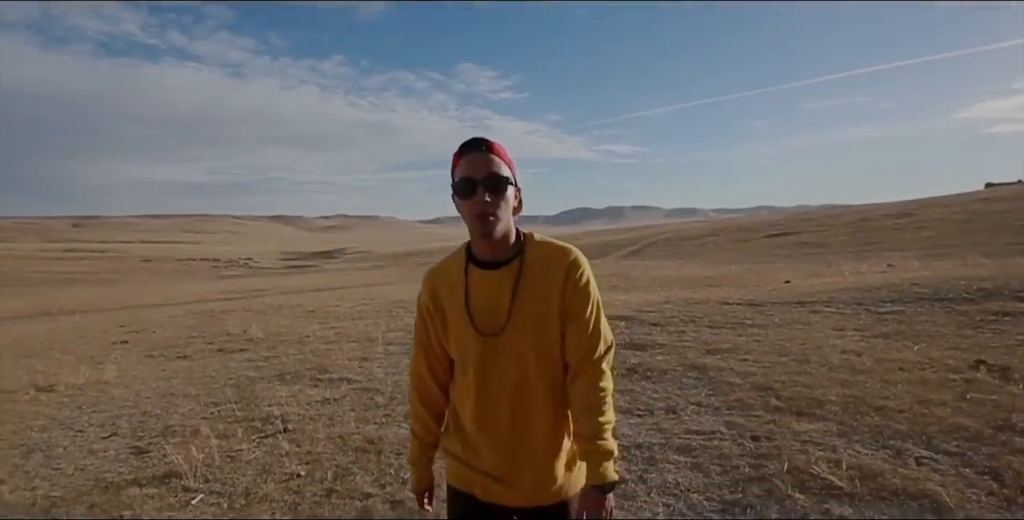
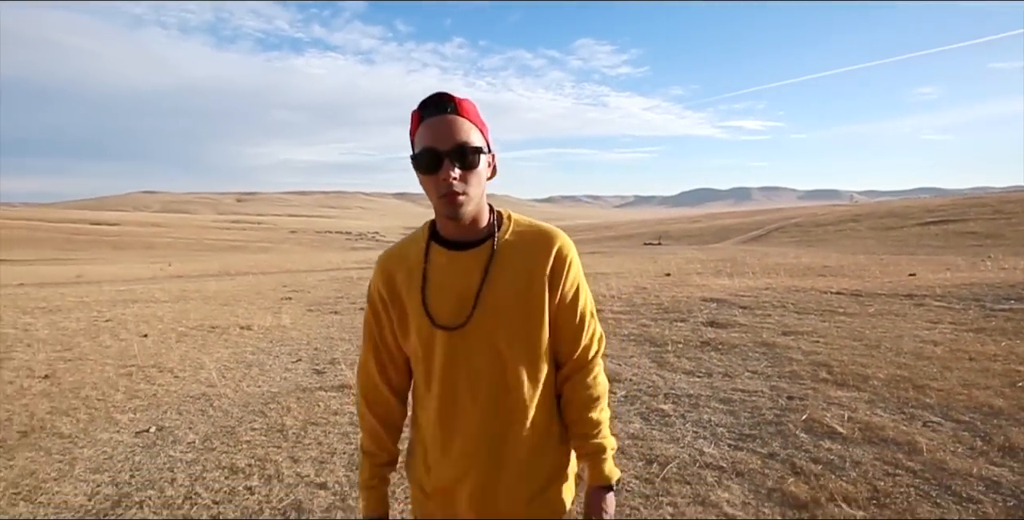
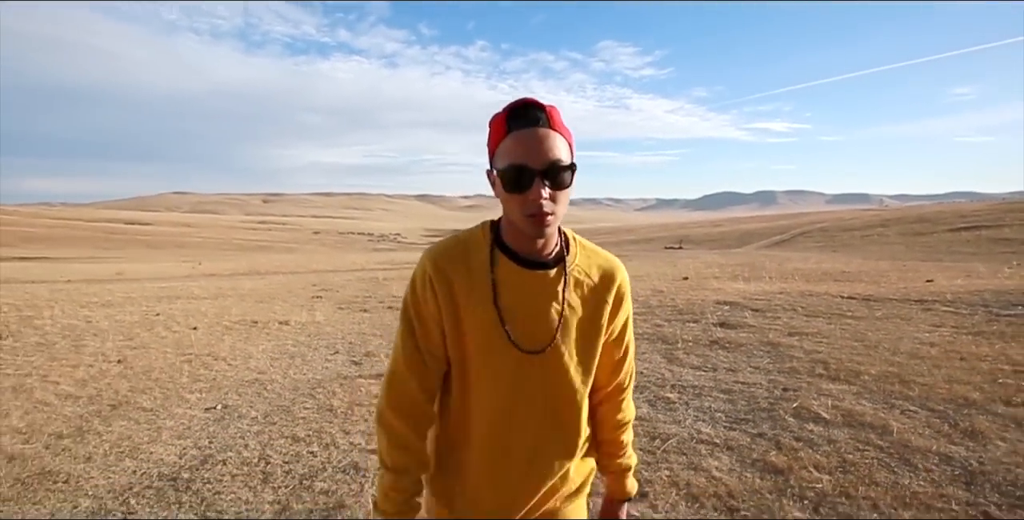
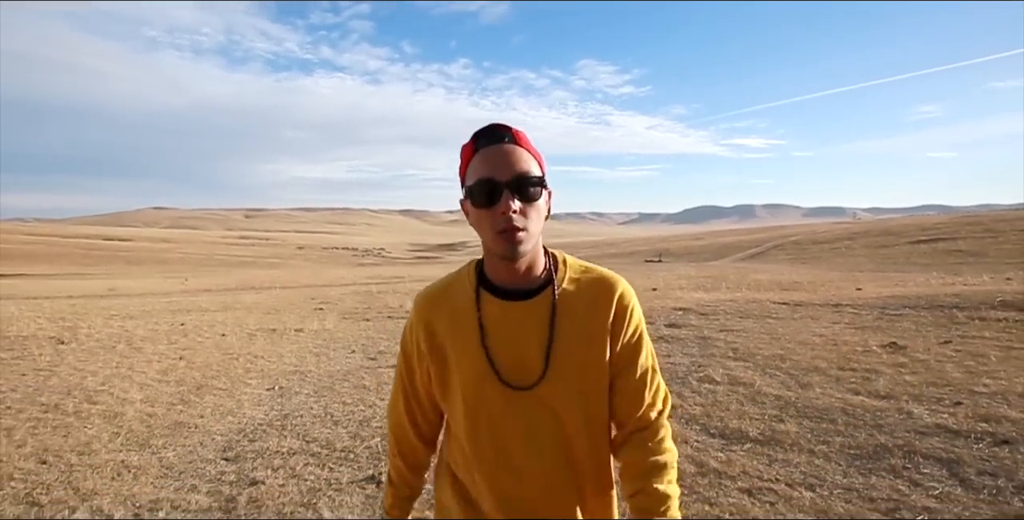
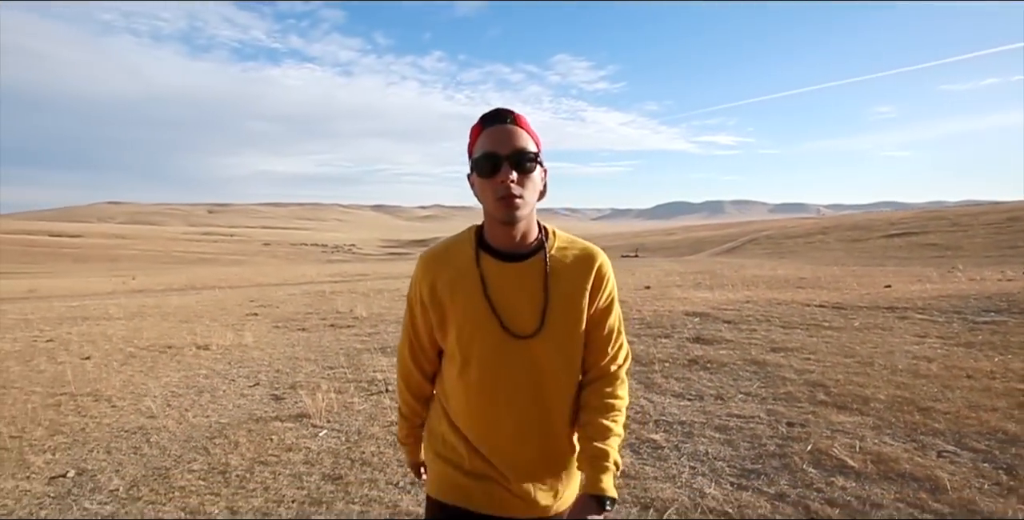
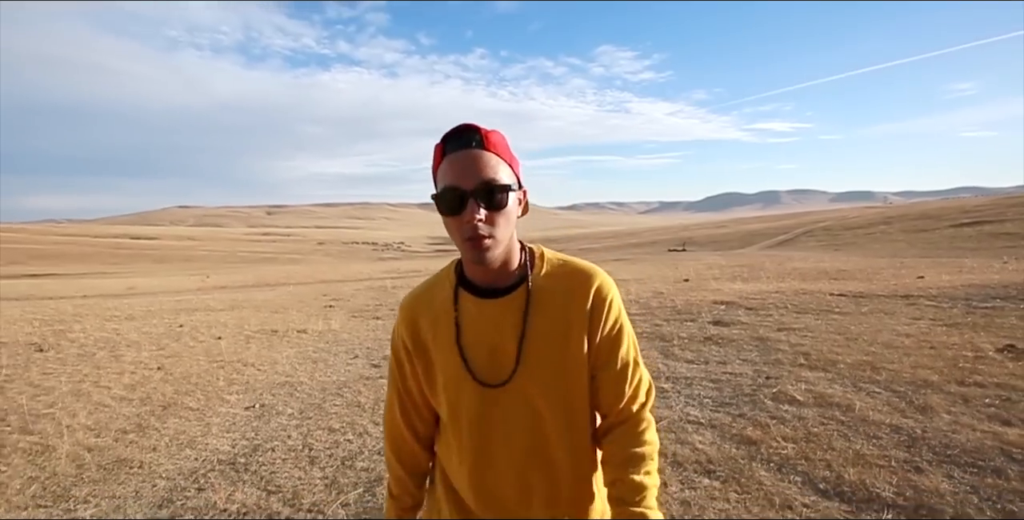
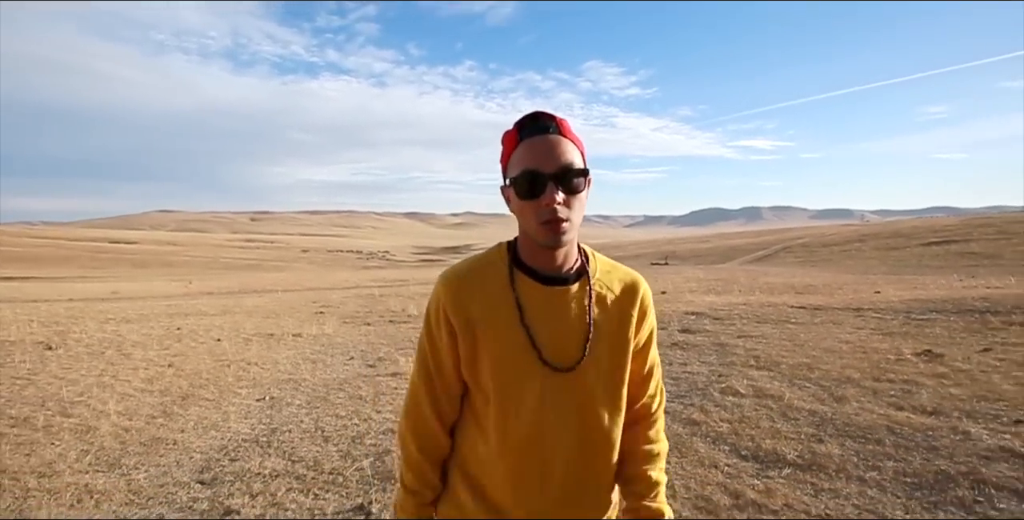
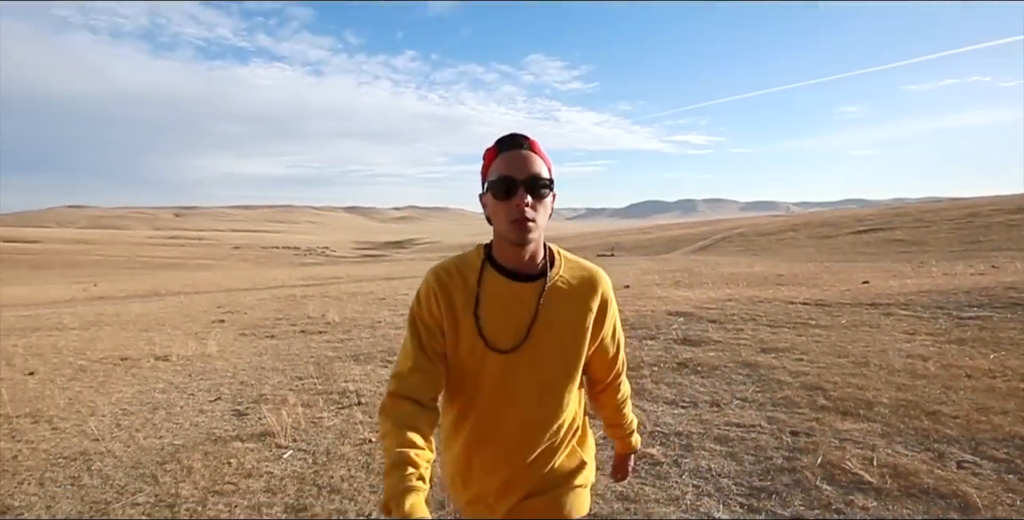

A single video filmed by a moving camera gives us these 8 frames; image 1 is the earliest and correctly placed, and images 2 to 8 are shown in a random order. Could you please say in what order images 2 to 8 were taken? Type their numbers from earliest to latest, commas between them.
8, 5, 2, 3, 6, 7, 4
